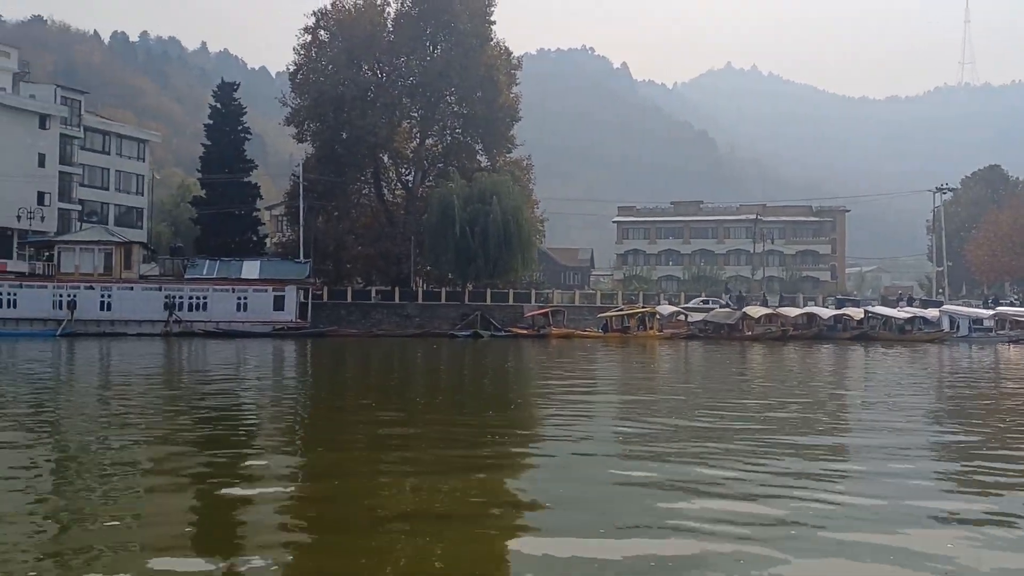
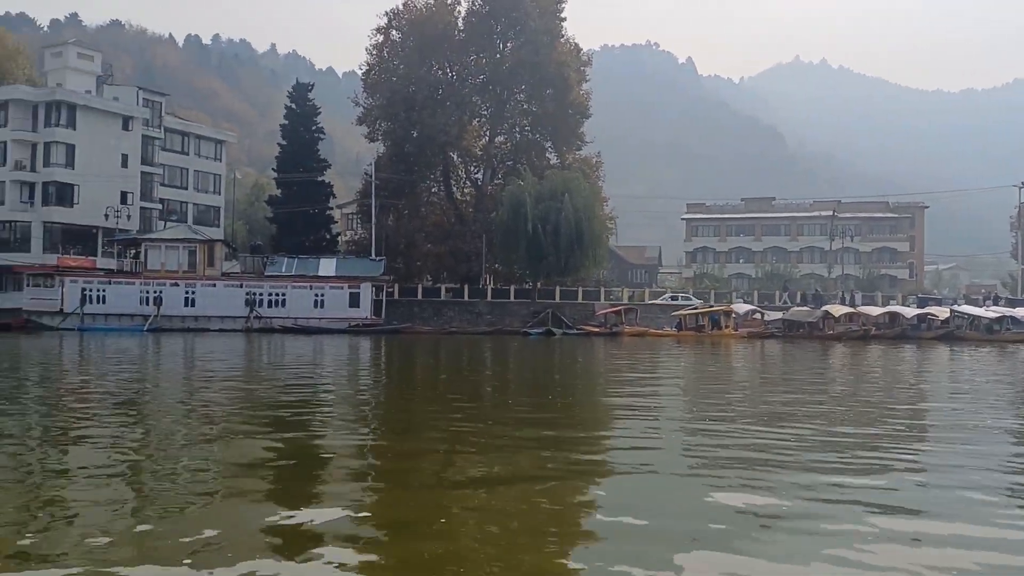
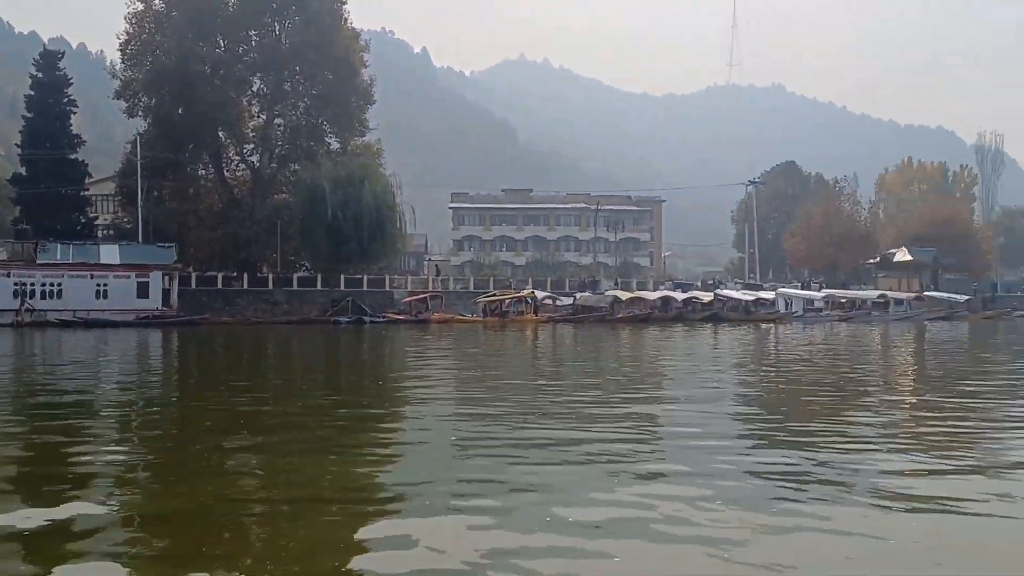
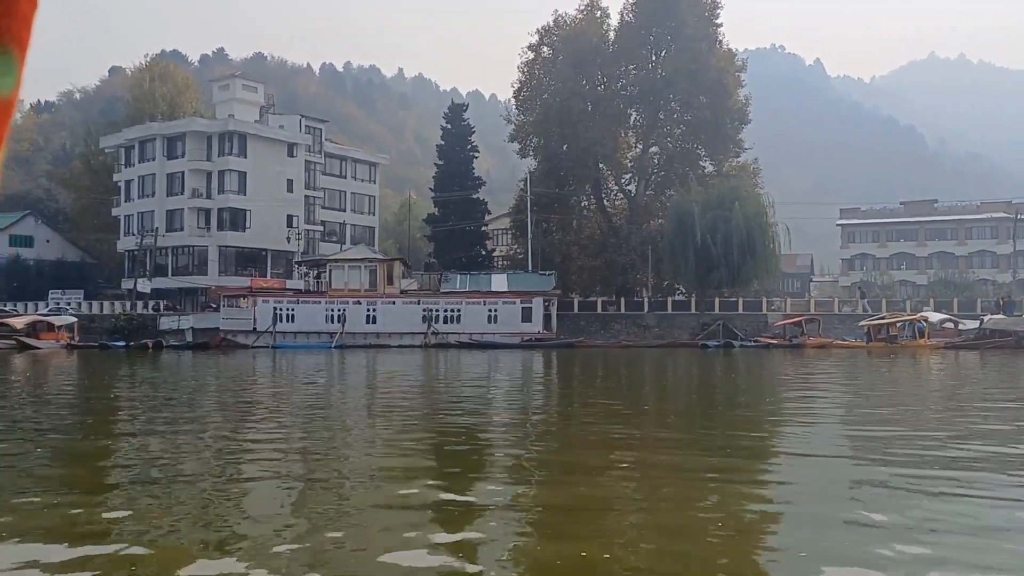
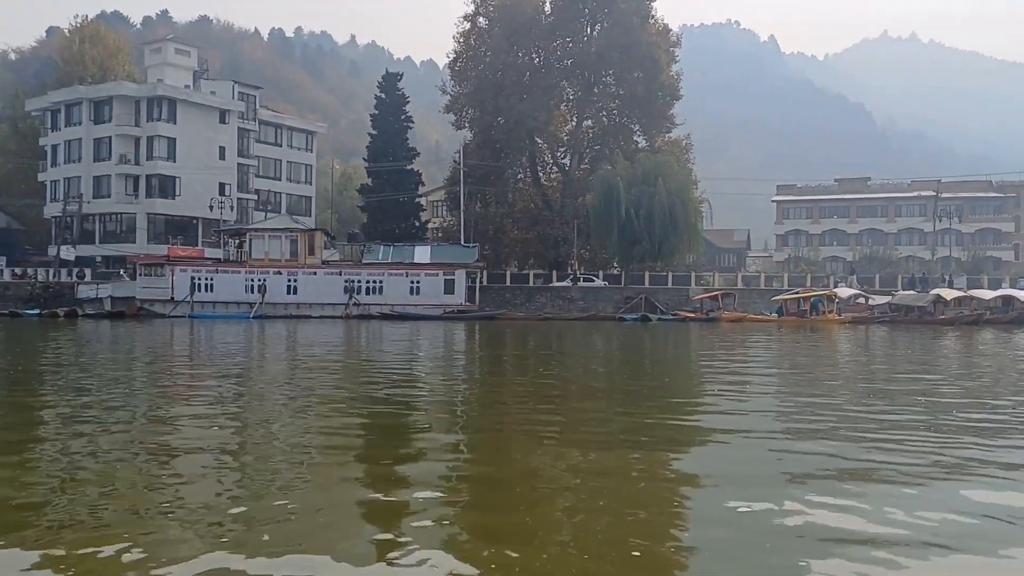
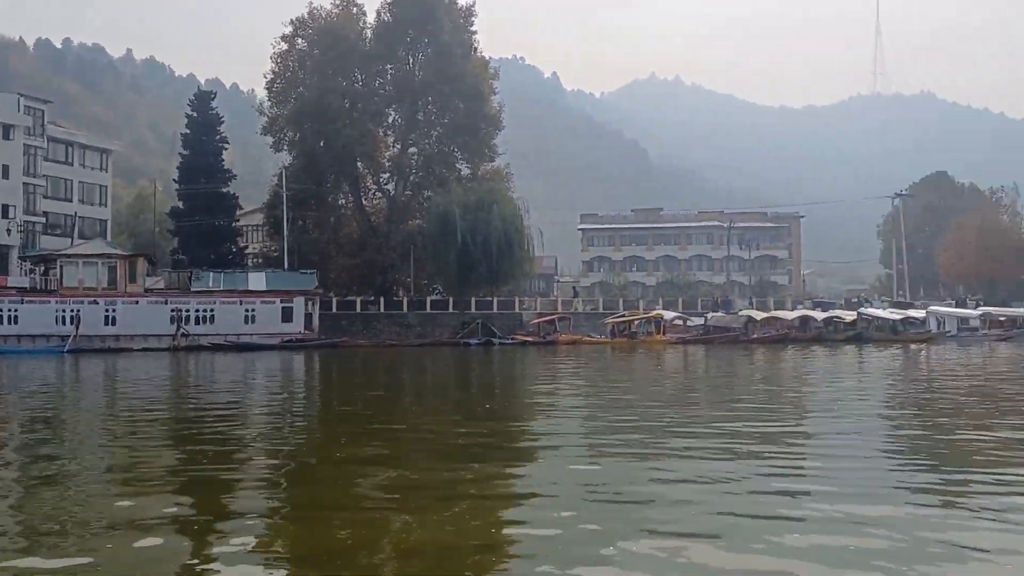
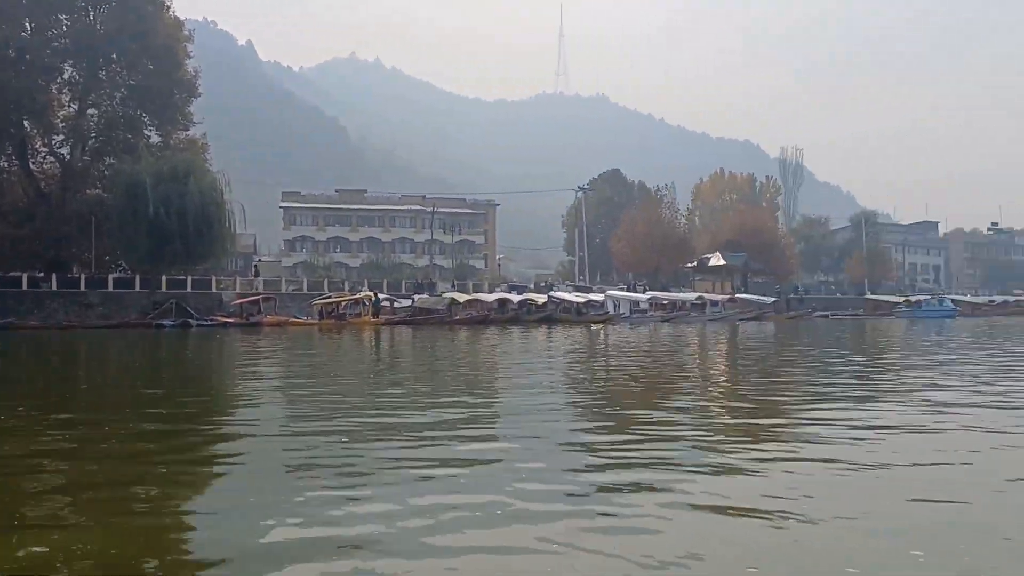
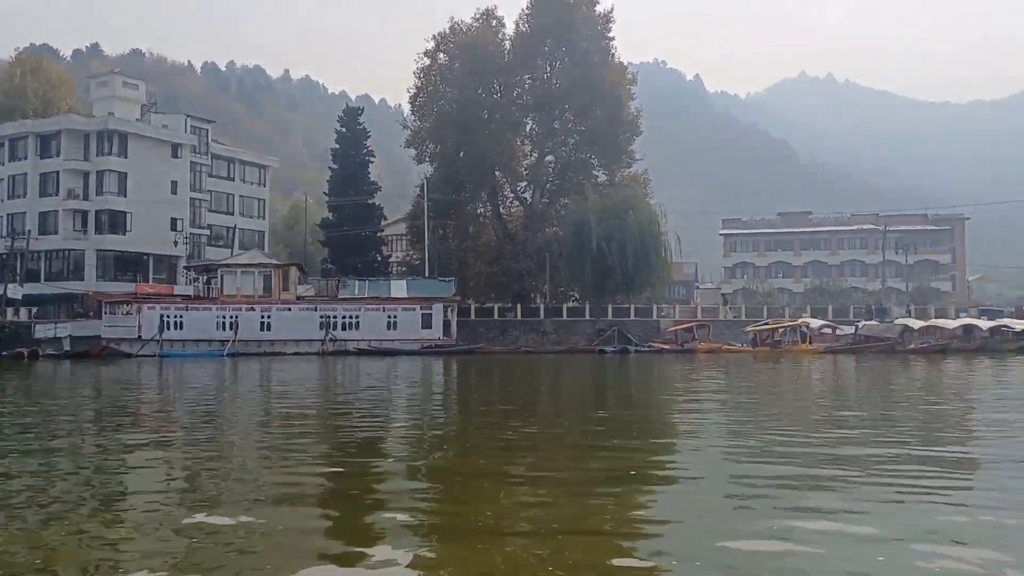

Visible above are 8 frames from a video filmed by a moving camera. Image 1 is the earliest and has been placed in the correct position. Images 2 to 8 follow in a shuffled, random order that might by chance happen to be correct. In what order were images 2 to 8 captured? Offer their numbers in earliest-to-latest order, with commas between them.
2, 5, 4, 8, 6, 3, 7
